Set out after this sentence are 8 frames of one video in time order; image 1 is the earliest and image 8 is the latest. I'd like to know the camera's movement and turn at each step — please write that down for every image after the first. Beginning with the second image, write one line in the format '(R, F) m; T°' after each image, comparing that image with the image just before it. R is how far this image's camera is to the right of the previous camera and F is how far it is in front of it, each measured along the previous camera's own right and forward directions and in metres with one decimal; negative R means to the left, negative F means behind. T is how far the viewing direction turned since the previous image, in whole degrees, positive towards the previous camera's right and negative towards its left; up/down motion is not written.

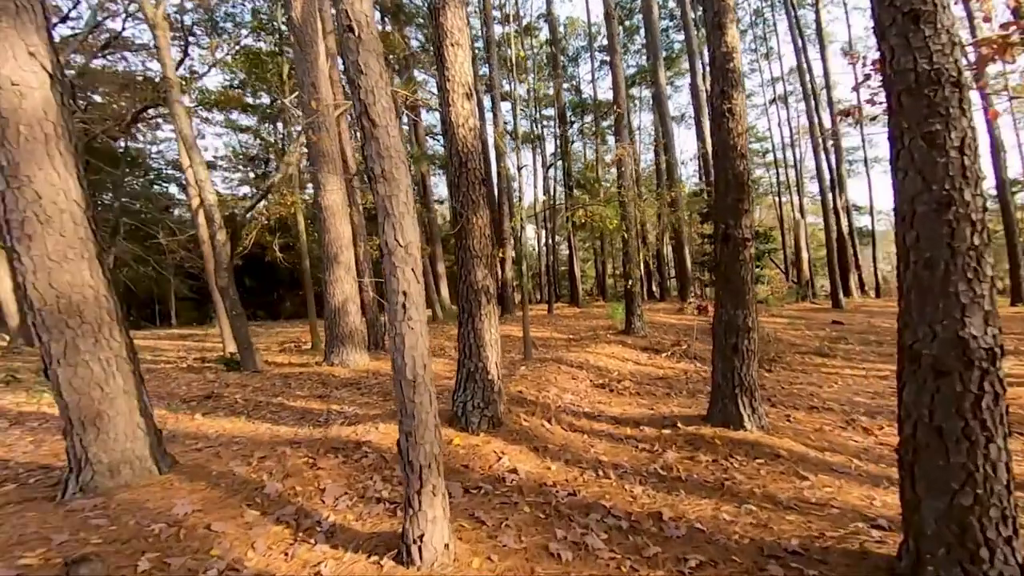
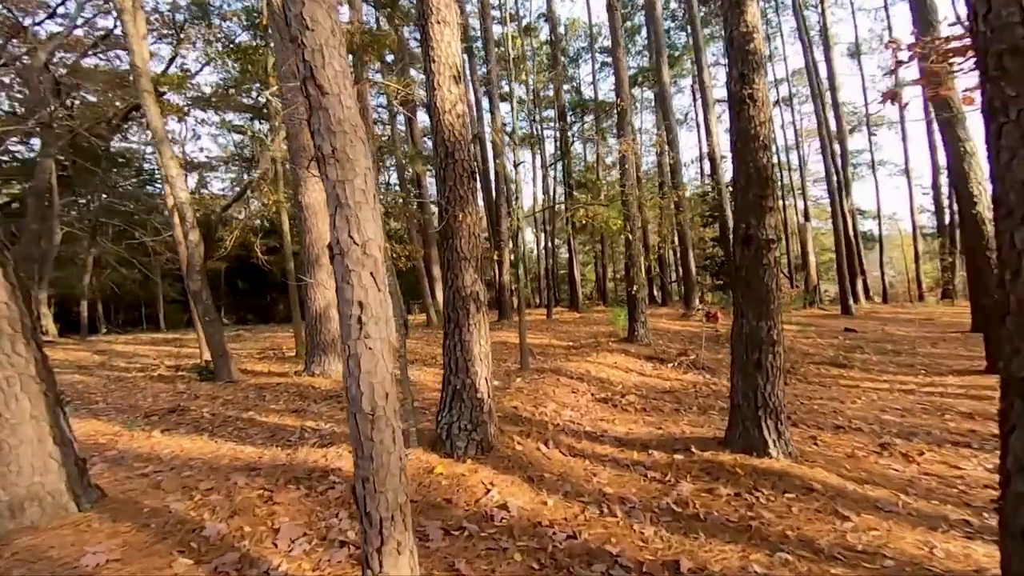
(+0.1, +0.7) m; 0°
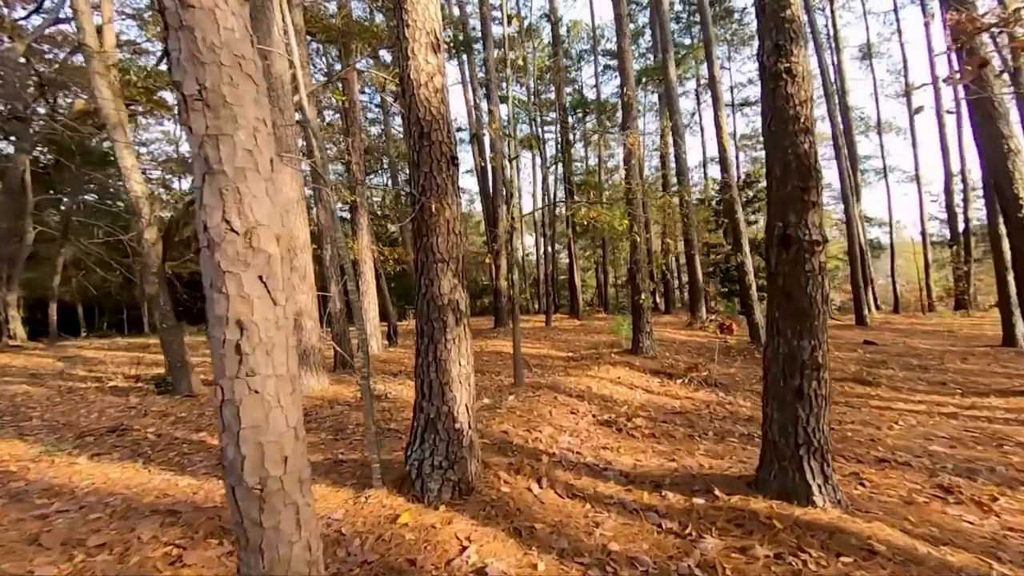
(+0.1, +0.9) m; 0°
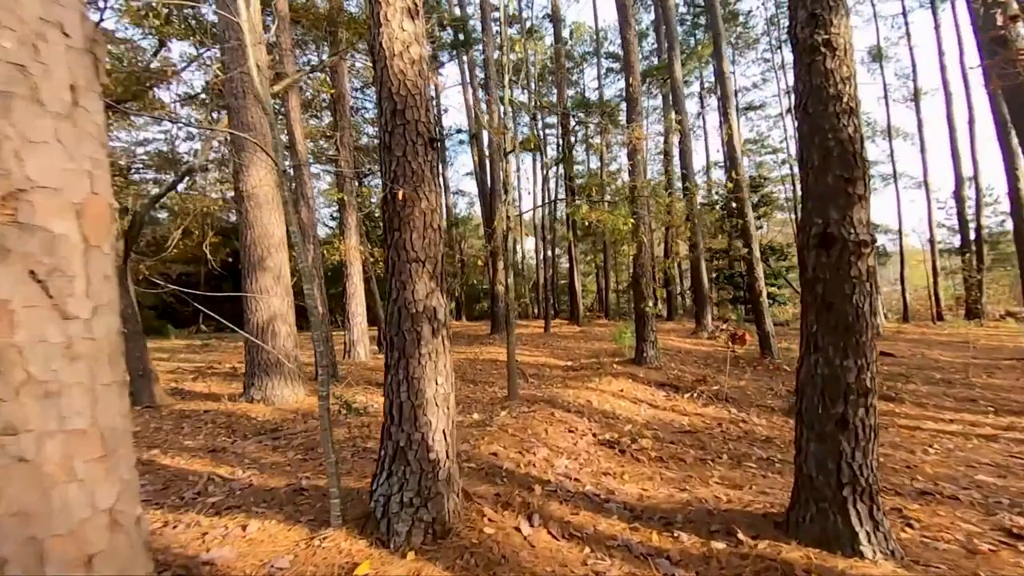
(+0.1, +0.7) m; 0°
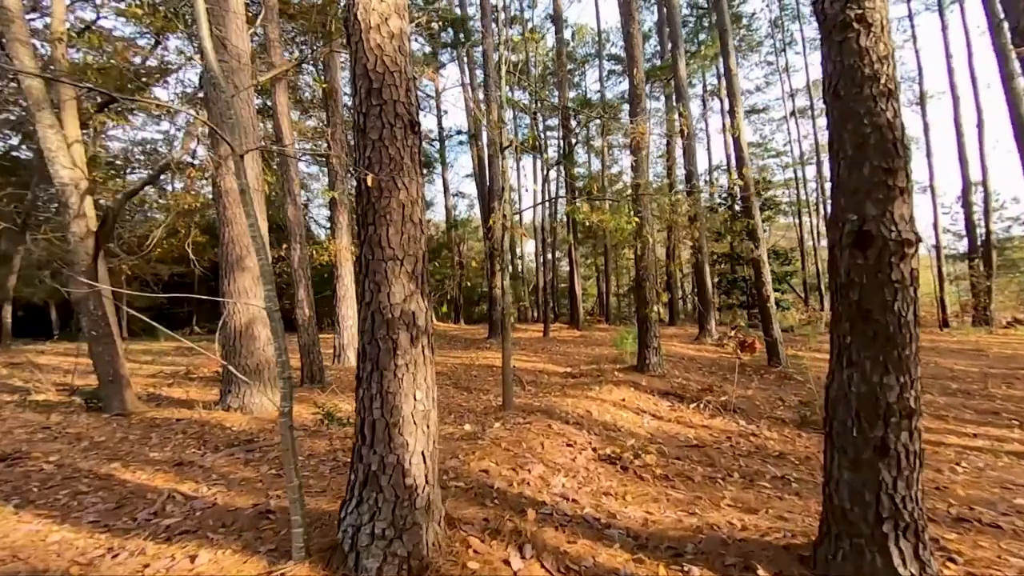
(+0.1, +0.4) m; 0°
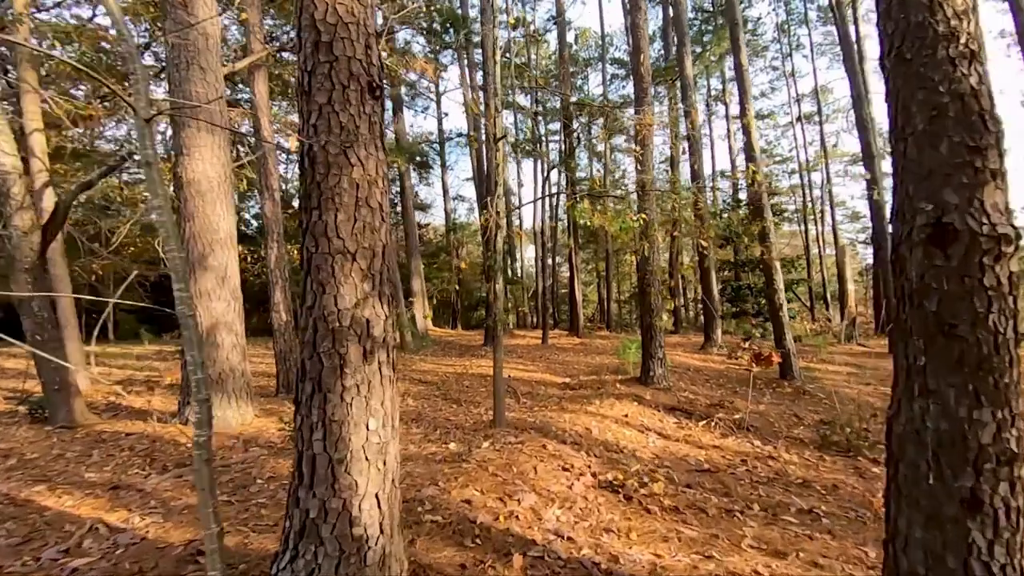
(+0.1, +0.6) m; 0°
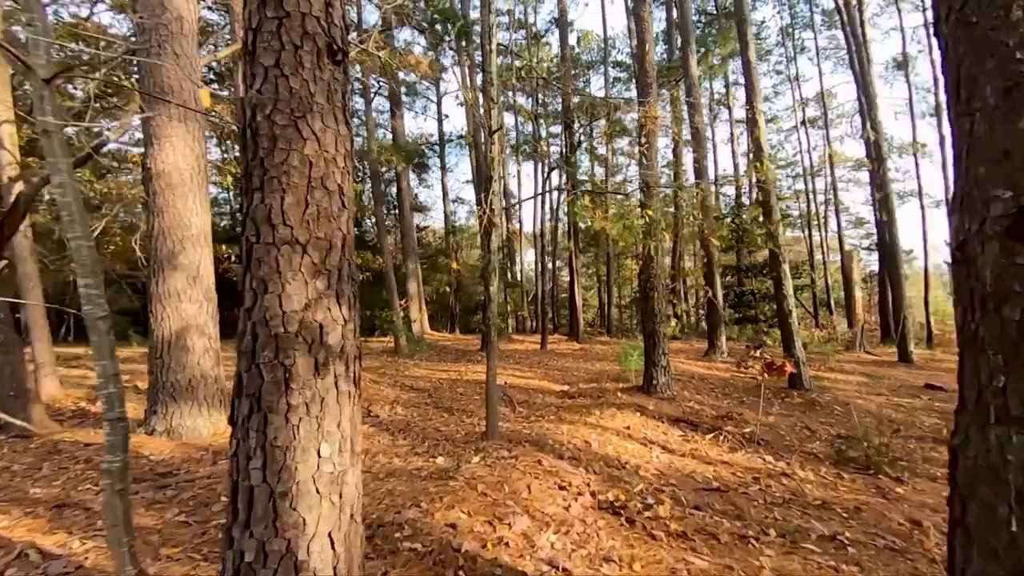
(+0.1, +0.4) m; 0°
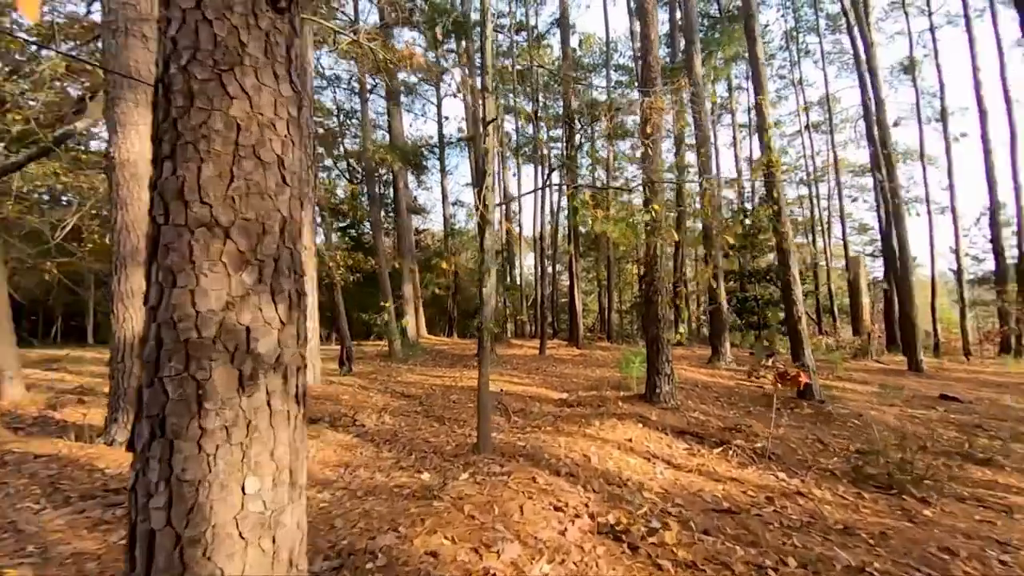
(+0.1, +0.4) m; 0°
